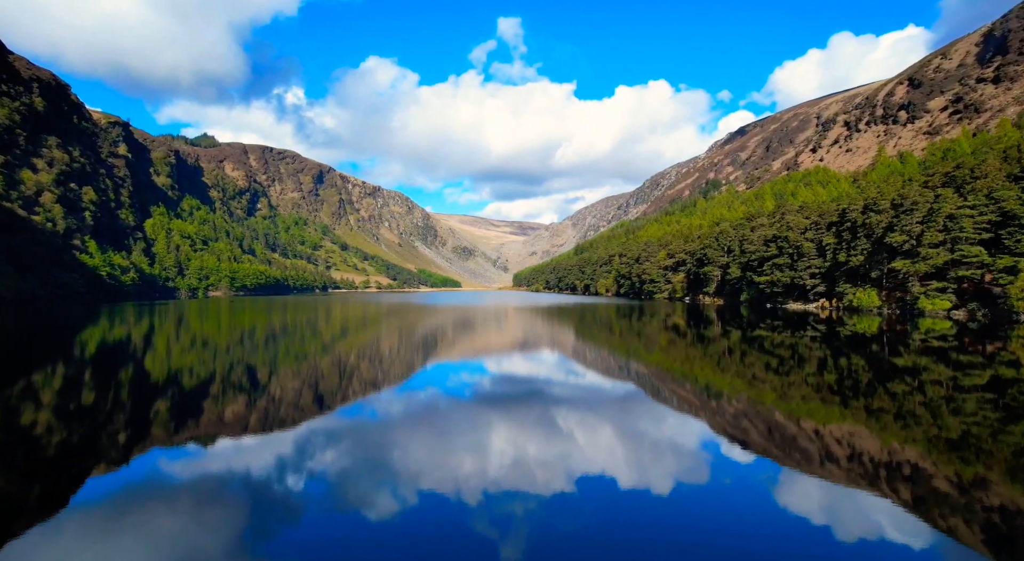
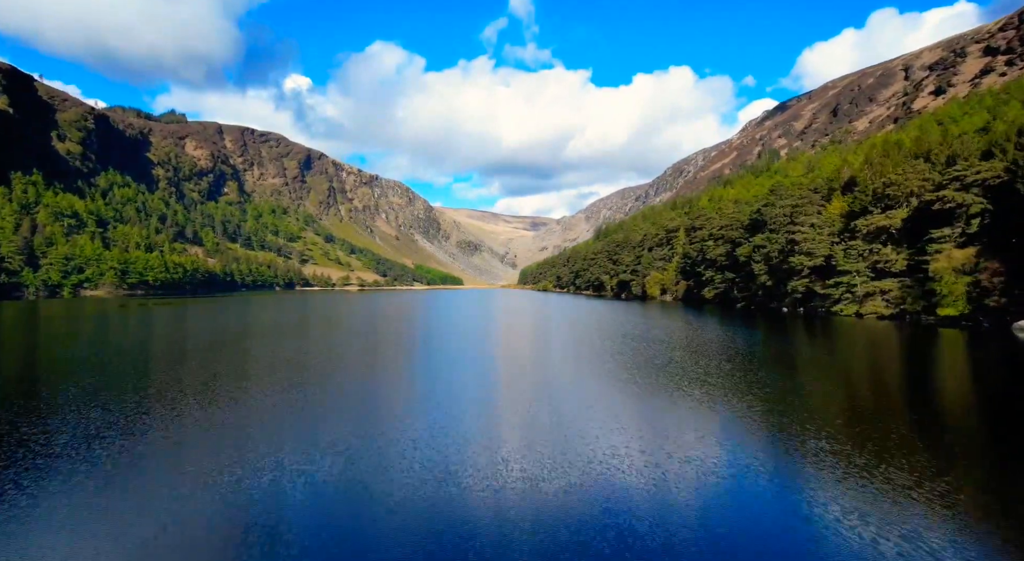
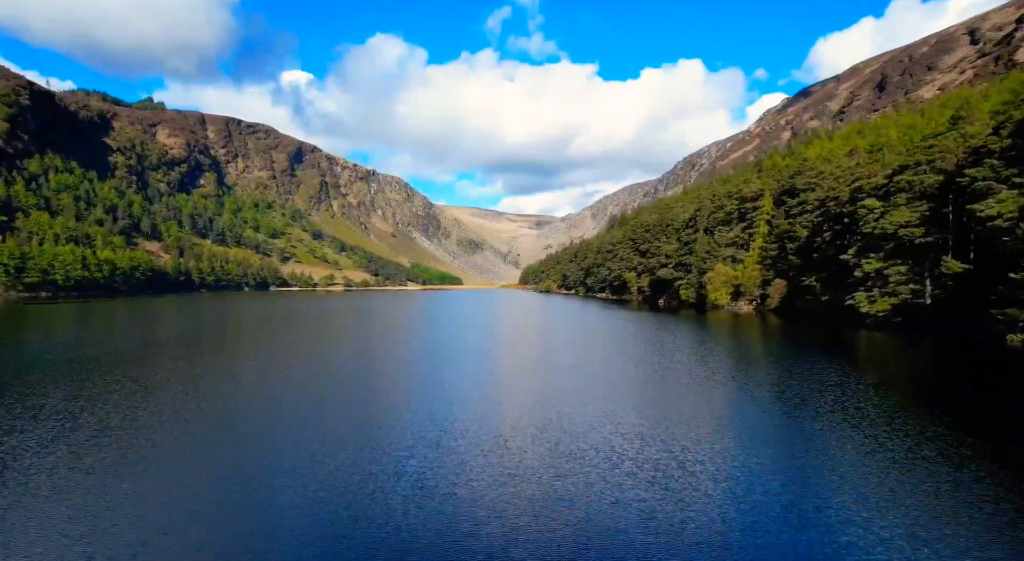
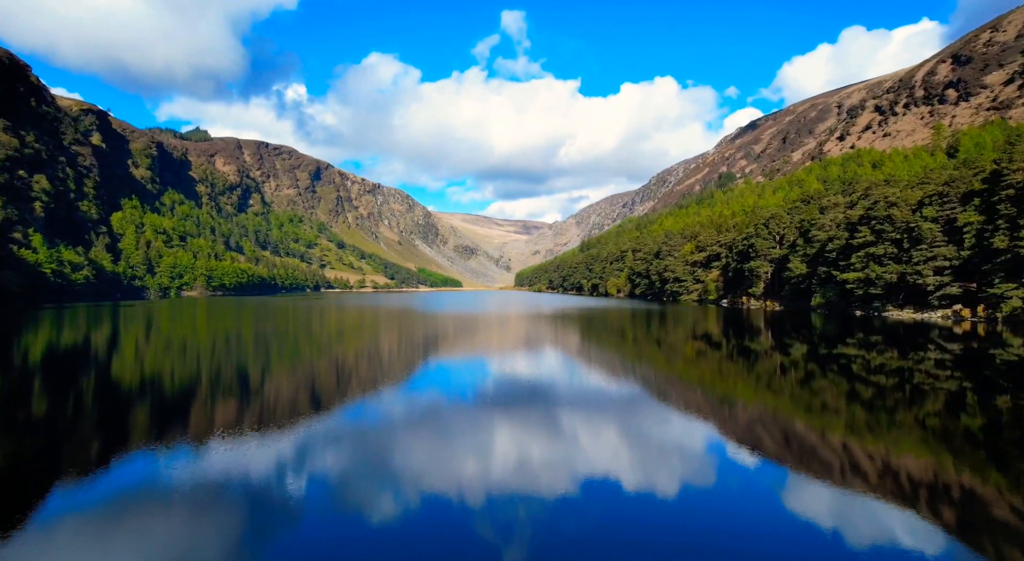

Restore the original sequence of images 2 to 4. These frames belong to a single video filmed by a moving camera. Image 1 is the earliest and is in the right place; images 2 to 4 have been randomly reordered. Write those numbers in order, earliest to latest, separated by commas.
4, 2, 3
